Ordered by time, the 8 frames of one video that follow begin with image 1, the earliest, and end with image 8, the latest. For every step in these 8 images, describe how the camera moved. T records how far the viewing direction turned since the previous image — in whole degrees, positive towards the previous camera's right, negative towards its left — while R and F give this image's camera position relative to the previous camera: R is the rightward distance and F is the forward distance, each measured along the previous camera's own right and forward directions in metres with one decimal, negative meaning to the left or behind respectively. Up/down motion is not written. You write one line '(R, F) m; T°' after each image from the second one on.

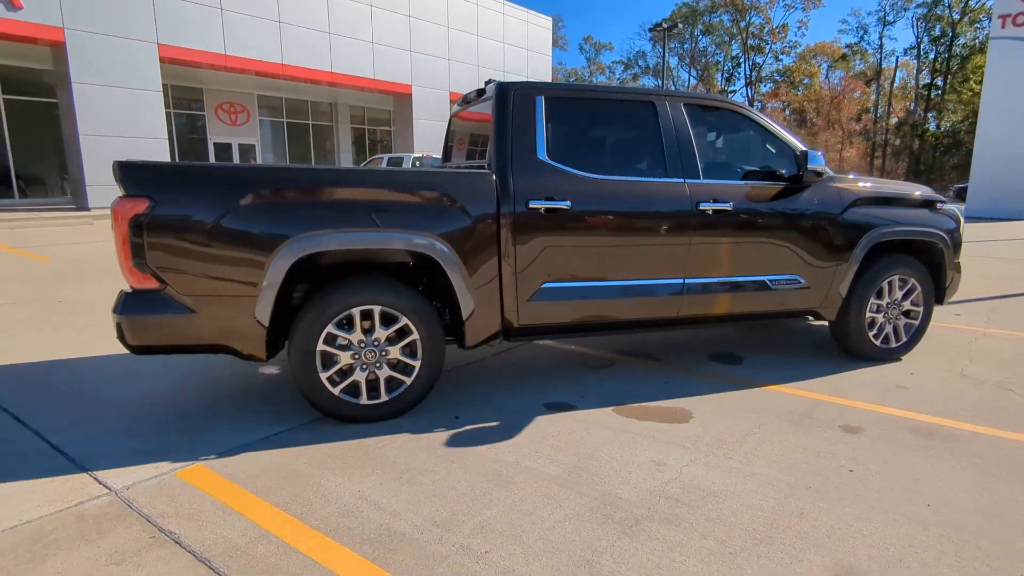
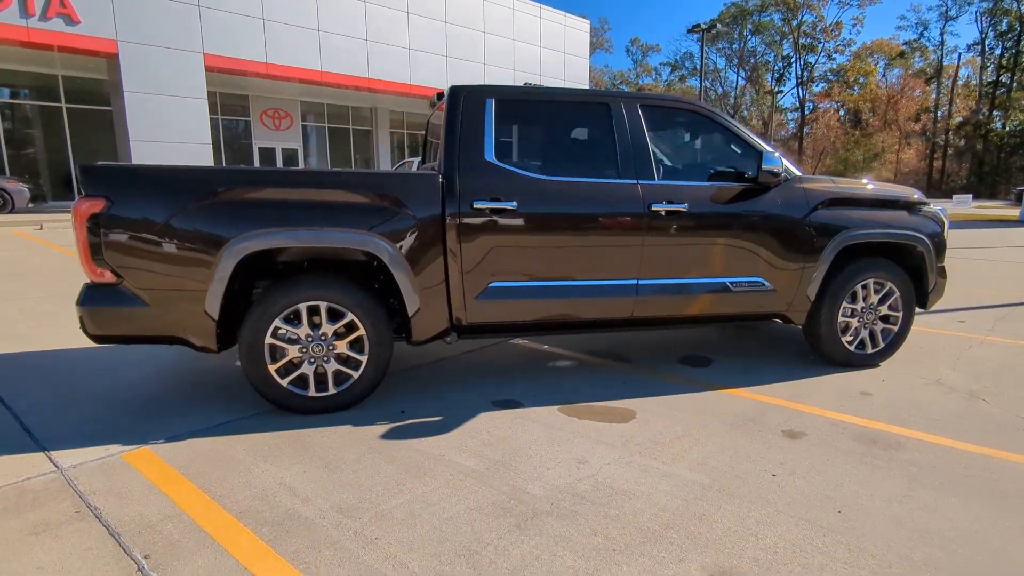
(+0.6, 0.0) m; -4°
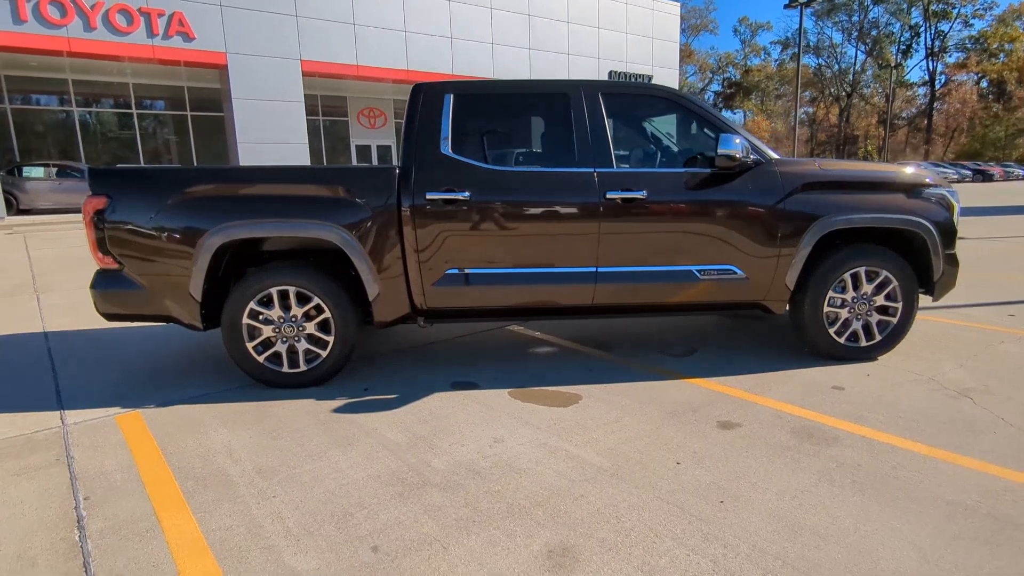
(+1.0, 0.0) m; -10°
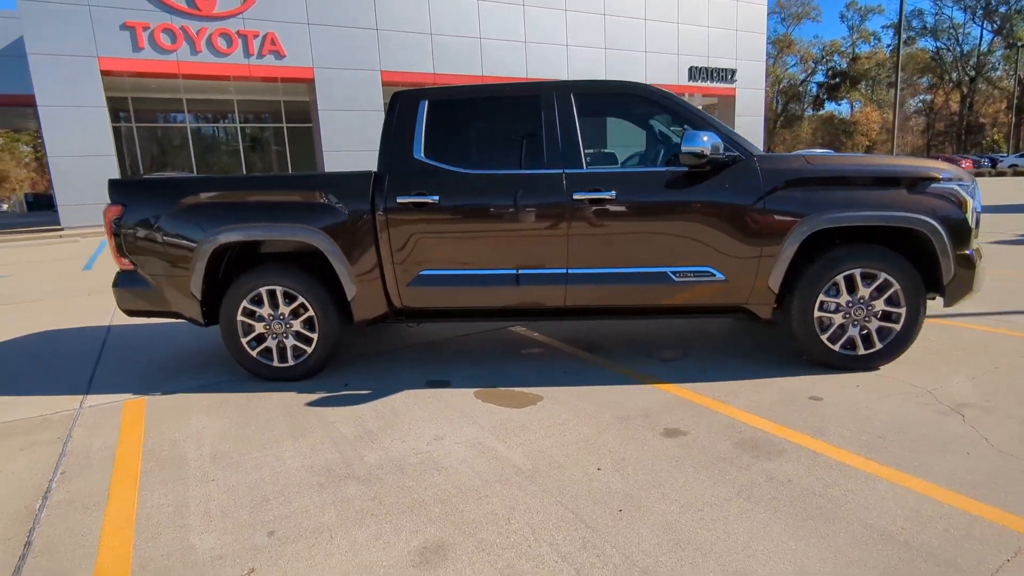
(+0.8, 0.0) m; -9°
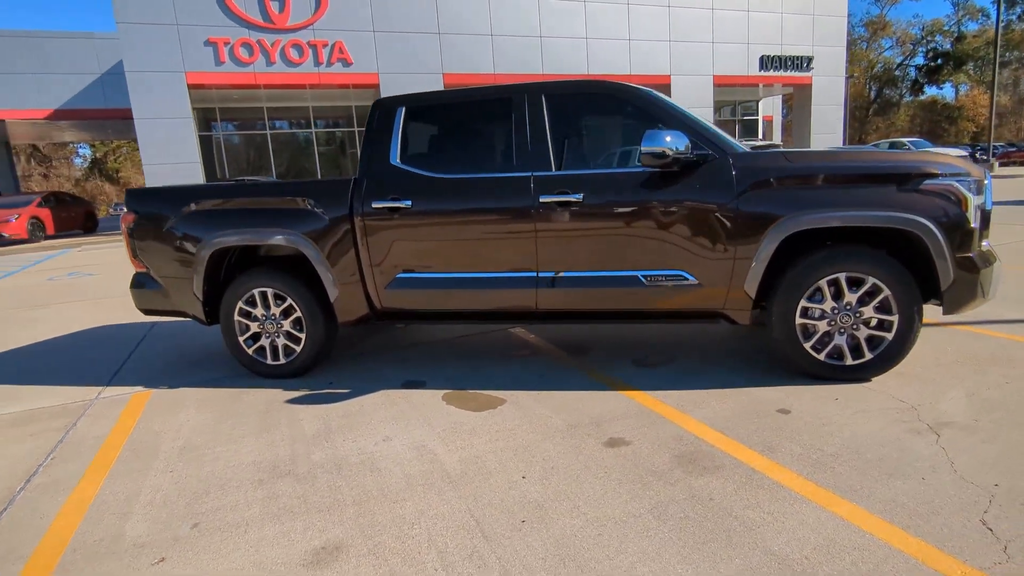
(+0.7, +0.1) m; -7°
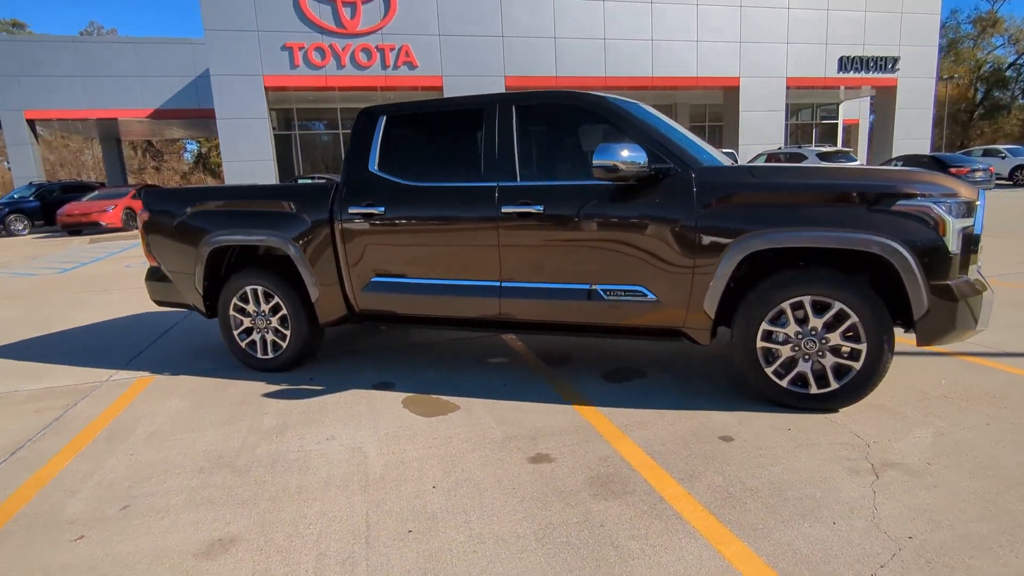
(+0.7, 0.0) m; -7°
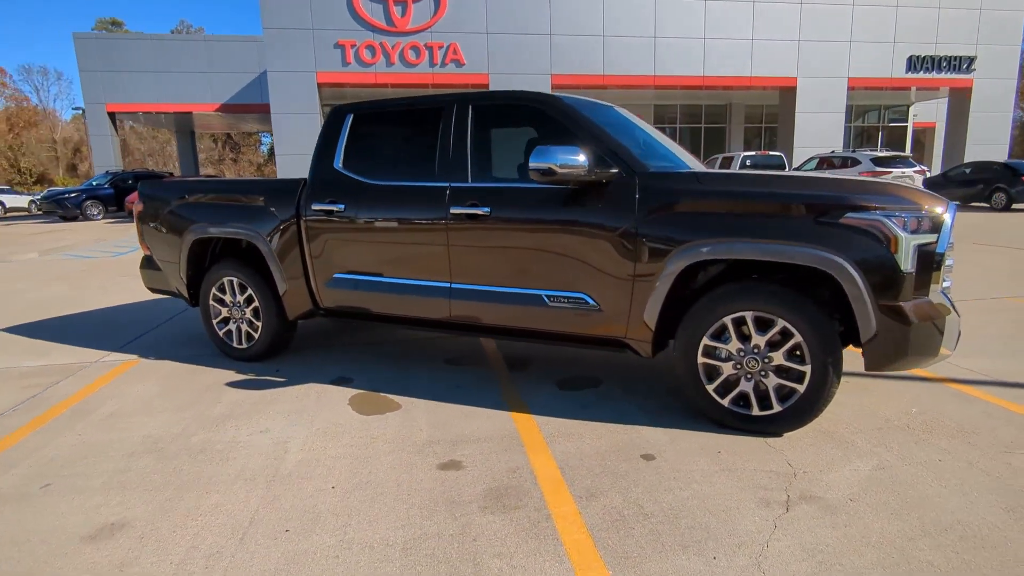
(+0.7, +0.1) m; -5°
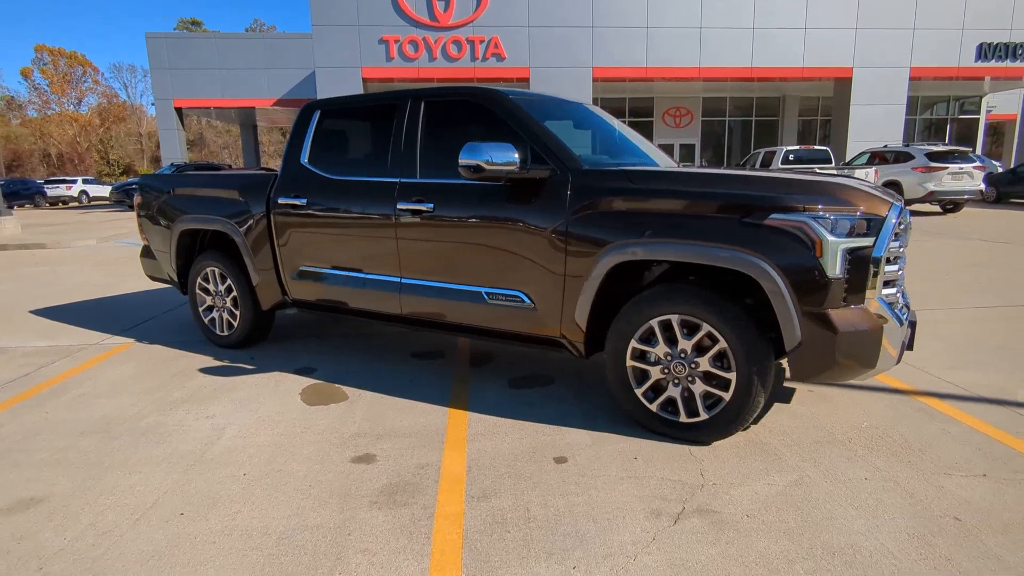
(+0.7, +0.1) m; -5°
